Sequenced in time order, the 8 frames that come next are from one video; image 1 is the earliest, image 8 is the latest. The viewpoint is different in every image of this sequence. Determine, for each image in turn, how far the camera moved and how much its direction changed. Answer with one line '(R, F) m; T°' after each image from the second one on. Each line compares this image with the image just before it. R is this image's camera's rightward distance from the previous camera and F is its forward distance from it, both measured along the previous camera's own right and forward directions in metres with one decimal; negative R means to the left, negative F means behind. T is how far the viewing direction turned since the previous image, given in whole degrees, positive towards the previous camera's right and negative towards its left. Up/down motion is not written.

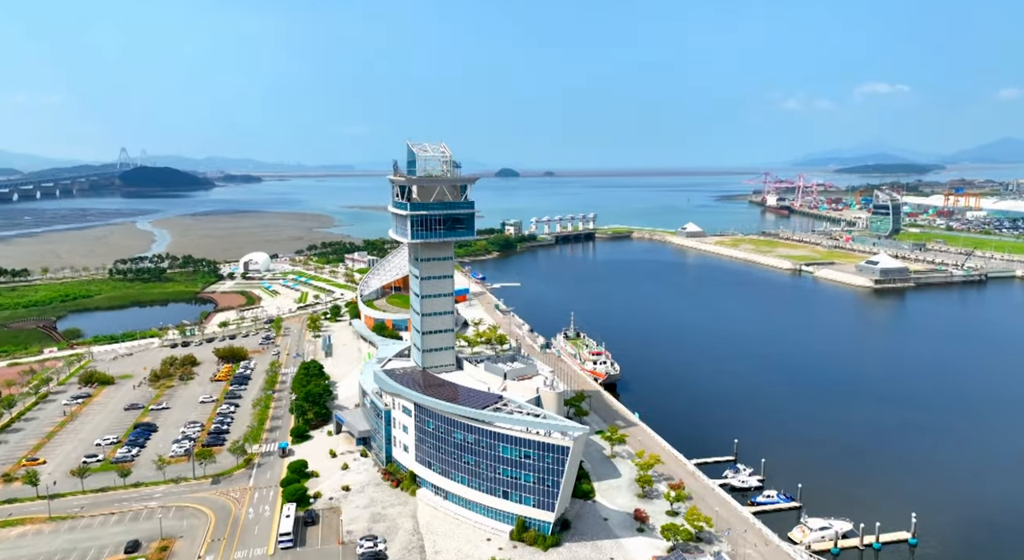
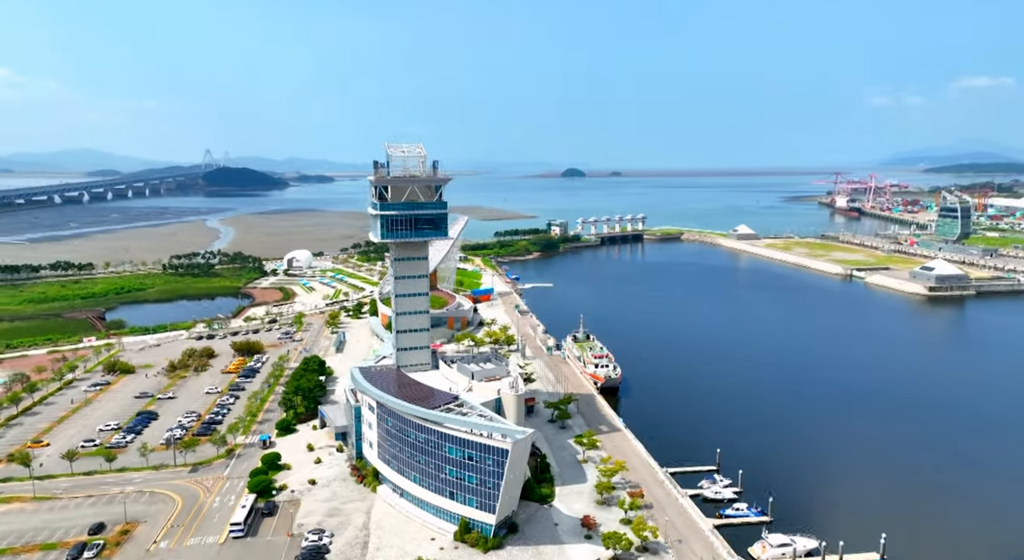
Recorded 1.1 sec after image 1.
(+3.4, +0.4) m; -5°
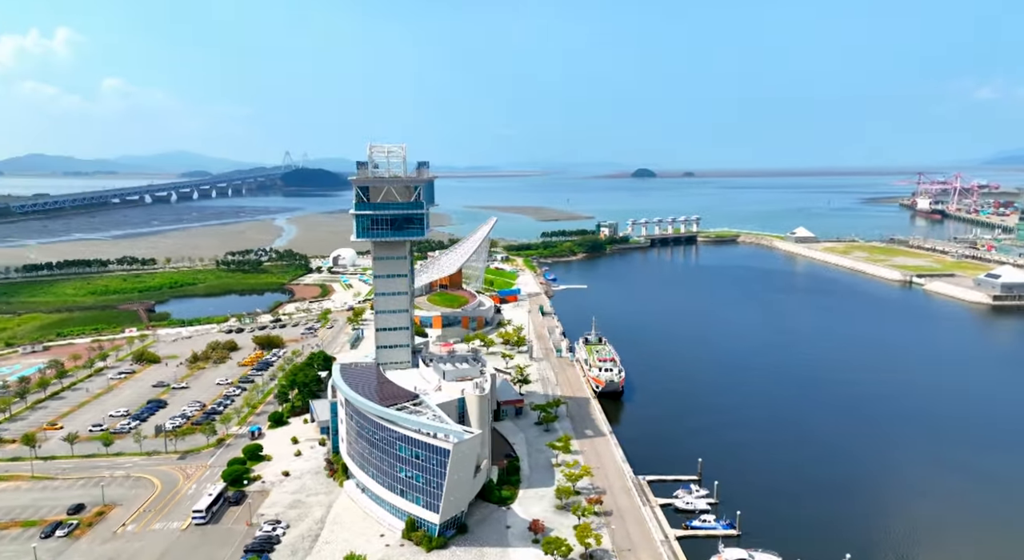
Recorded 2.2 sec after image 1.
(+3.3, +0.3) m; -5°
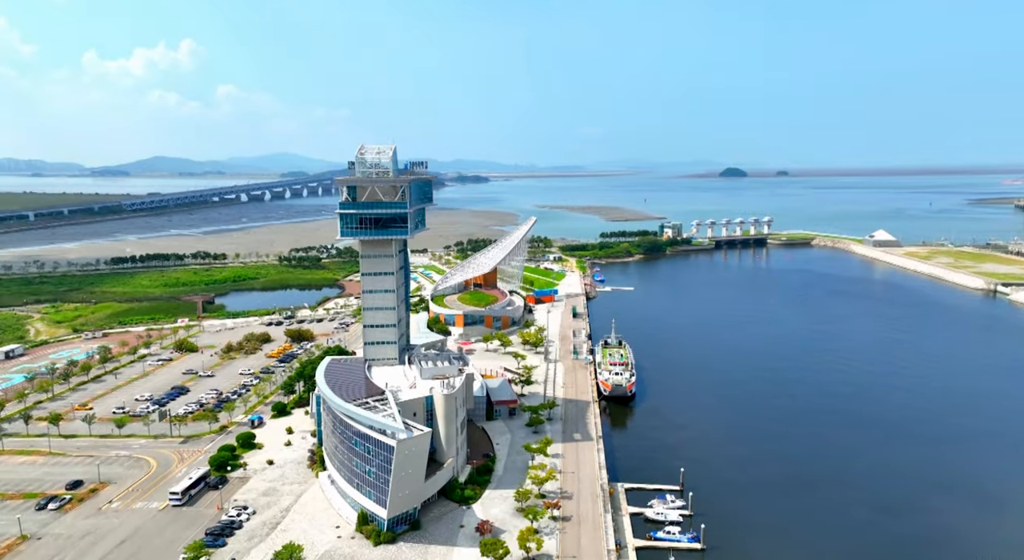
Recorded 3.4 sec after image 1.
(+3.6, +0.3) m; -6°
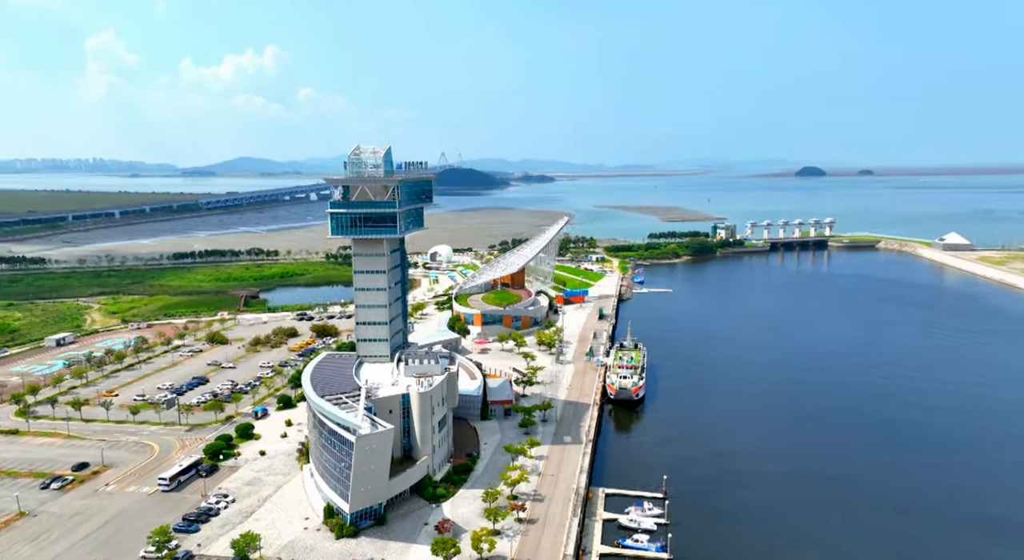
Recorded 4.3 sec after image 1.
(+2.9, +0.2) m; -5°
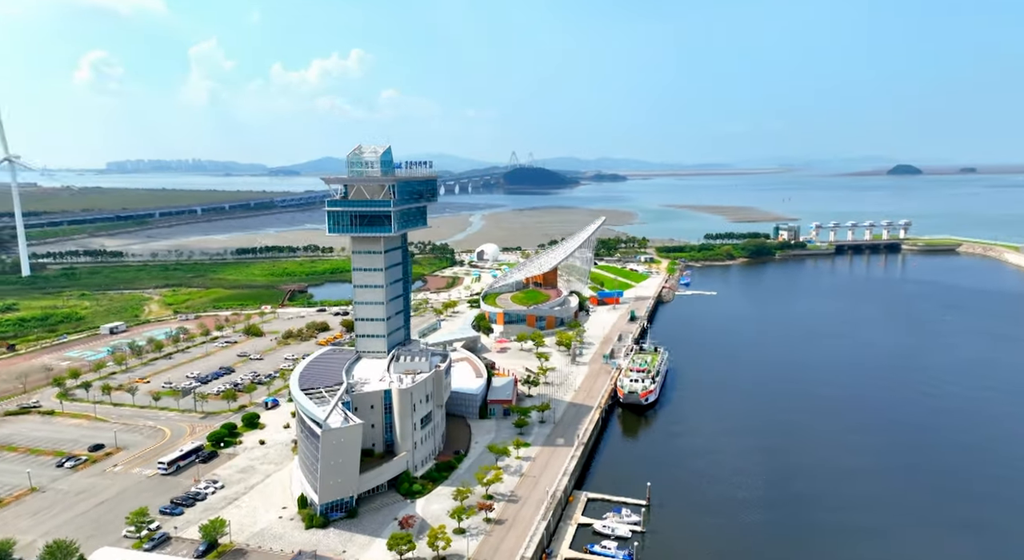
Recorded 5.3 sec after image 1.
(+2.9, +0.2) m; -5°
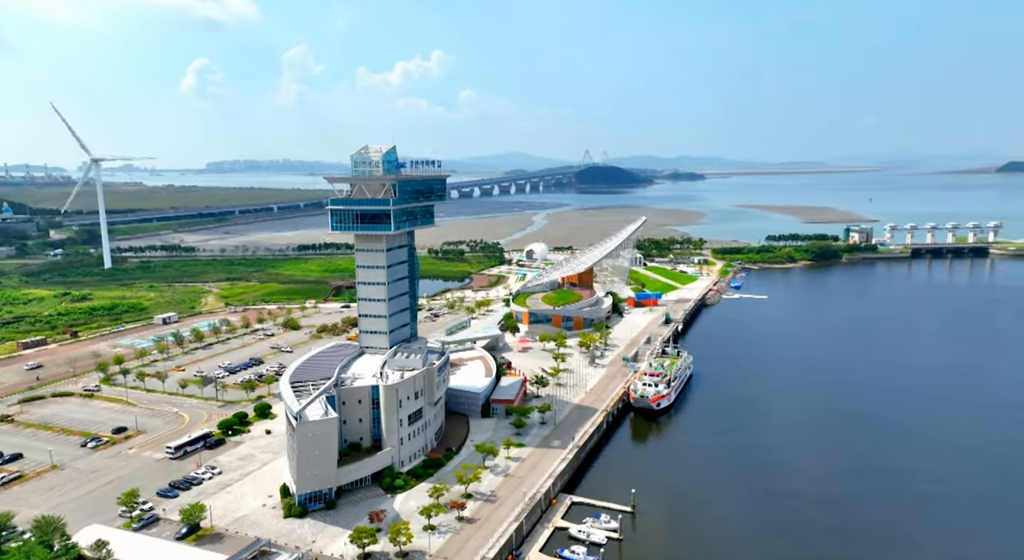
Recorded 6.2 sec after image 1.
(+2.9, +0.1) m; -6°
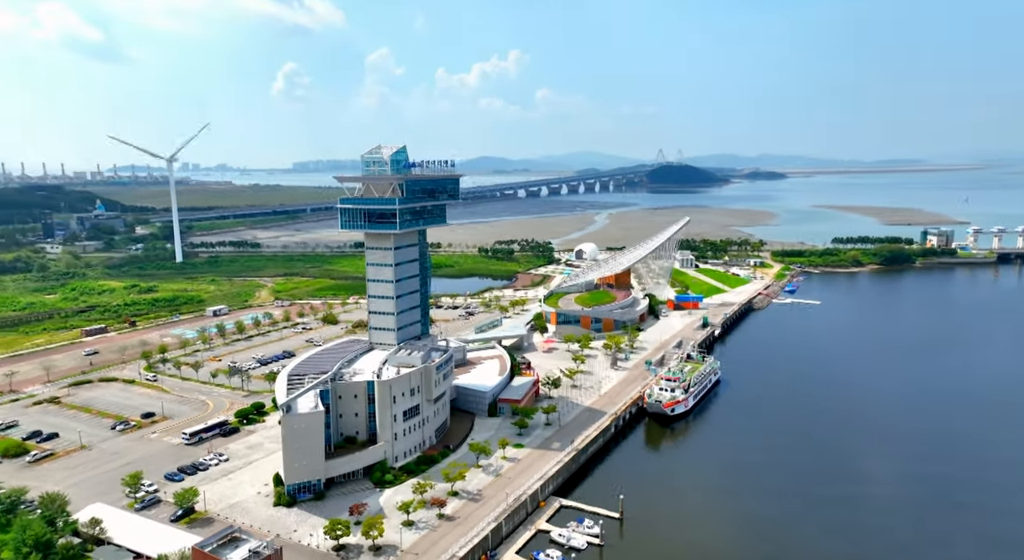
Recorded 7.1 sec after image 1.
(+2.6, +0.1) m; -6°
